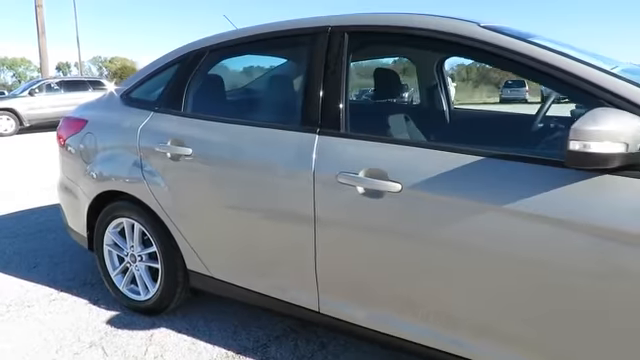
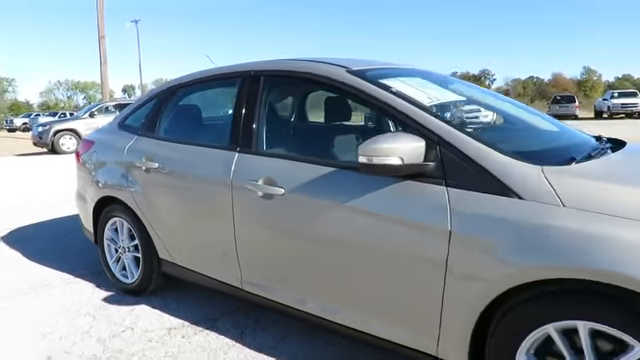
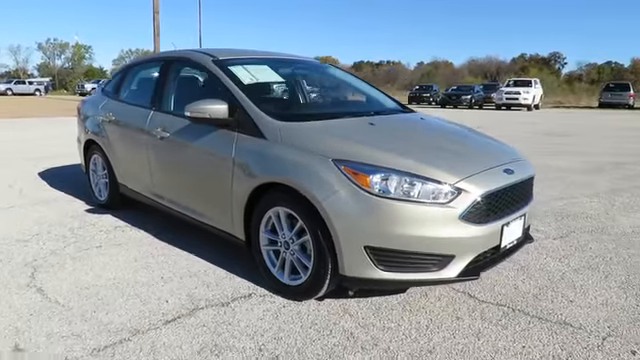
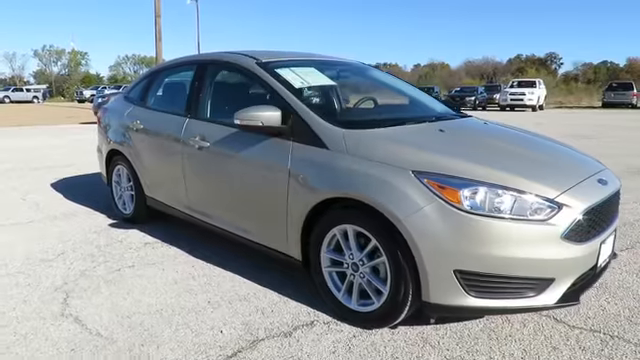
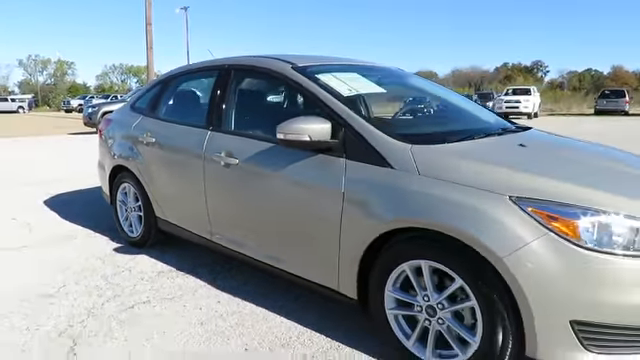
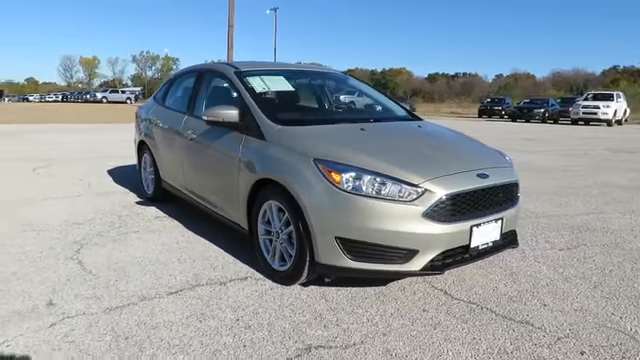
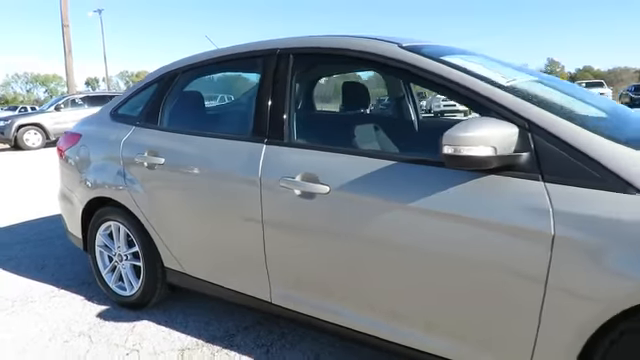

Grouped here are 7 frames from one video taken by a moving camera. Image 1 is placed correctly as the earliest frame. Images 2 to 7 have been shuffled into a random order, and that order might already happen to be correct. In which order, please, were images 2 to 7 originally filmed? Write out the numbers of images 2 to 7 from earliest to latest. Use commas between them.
7, 2, 5, 4, 3, 6
